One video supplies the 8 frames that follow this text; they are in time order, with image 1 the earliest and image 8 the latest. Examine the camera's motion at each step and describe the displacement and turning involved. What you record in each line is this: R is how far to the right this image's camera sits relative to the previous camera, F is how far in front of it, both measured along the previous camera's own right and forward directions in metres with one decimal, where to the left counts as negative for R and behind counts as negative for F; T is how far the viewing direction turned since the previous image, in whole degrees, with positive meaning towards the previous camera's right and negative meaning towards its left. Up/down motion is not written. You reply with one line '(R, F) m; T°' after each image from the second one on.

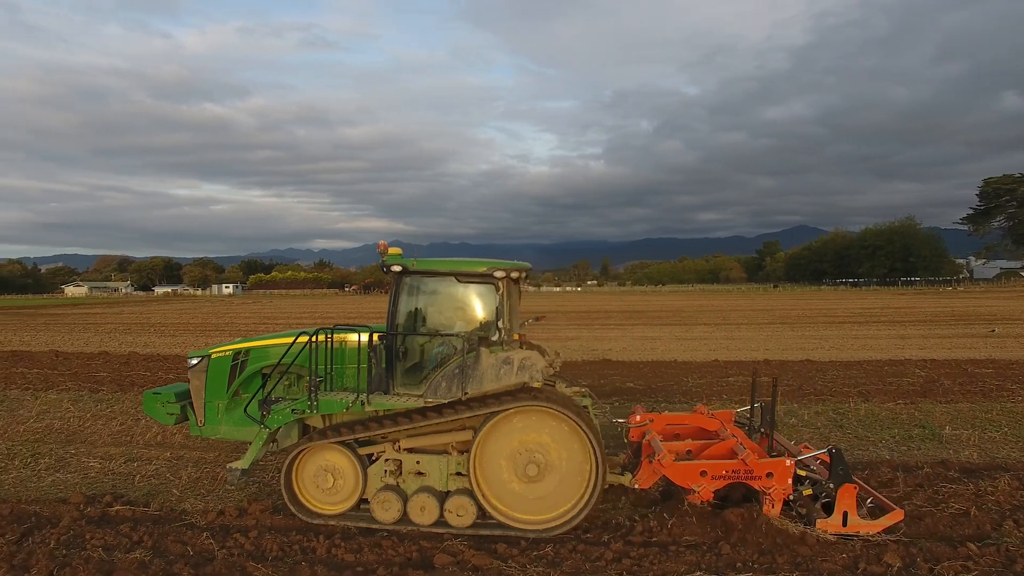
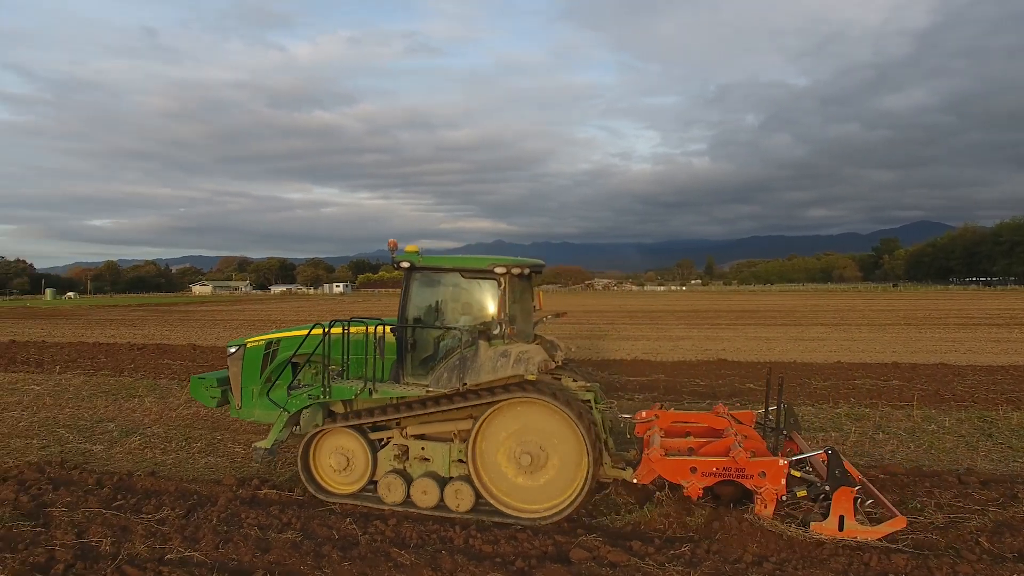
(+0.7, -0.1) m; -8°
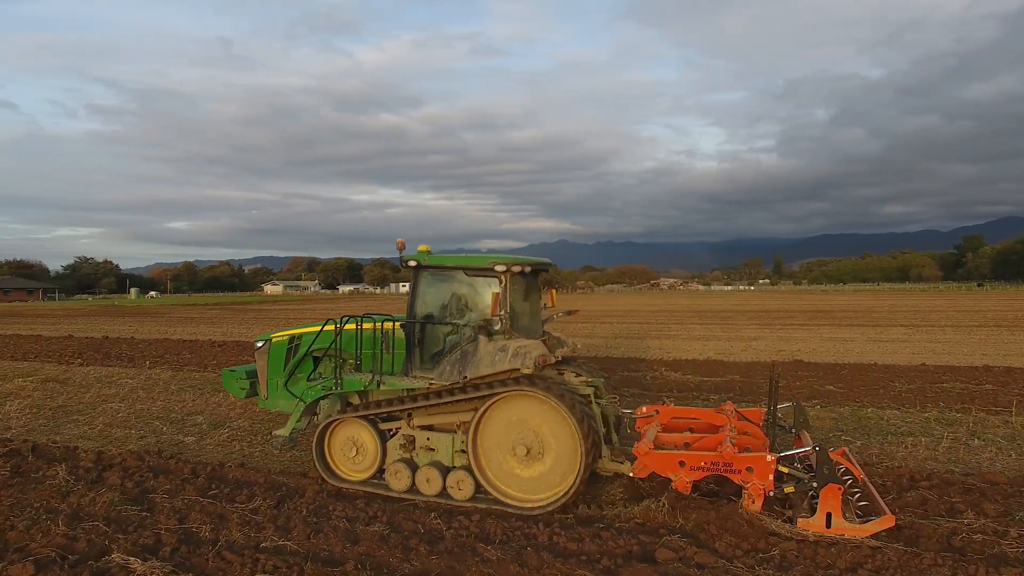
(+0.4, -0.2) m; -5°
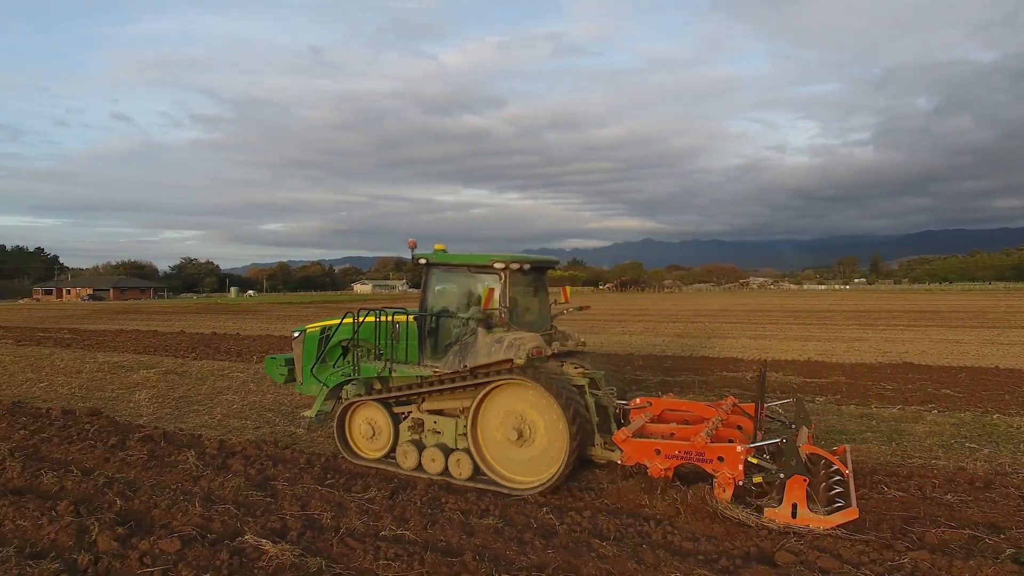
(+0.6, -0.3) m; -7°
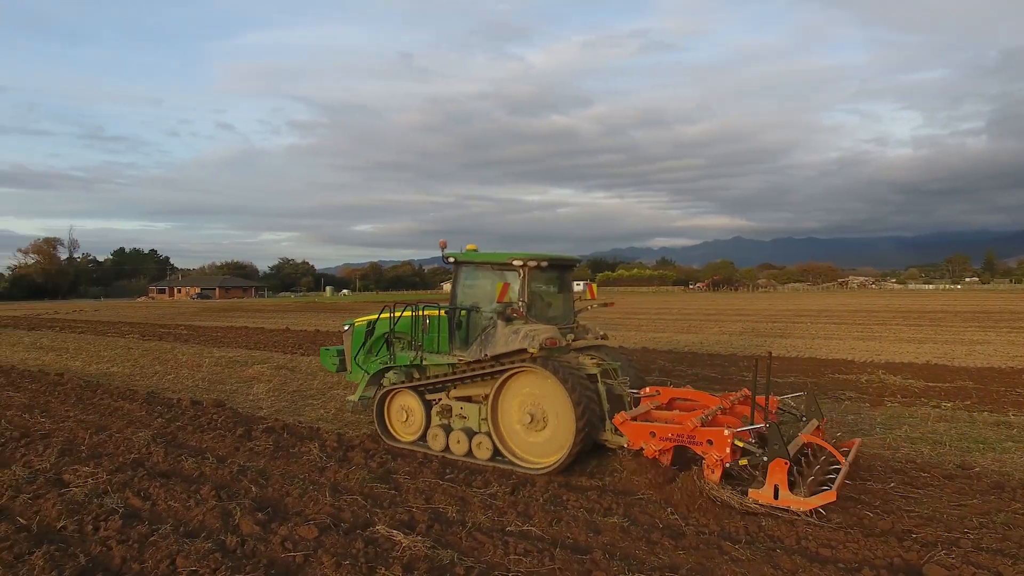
(+0.6, -0.4) m; -7°
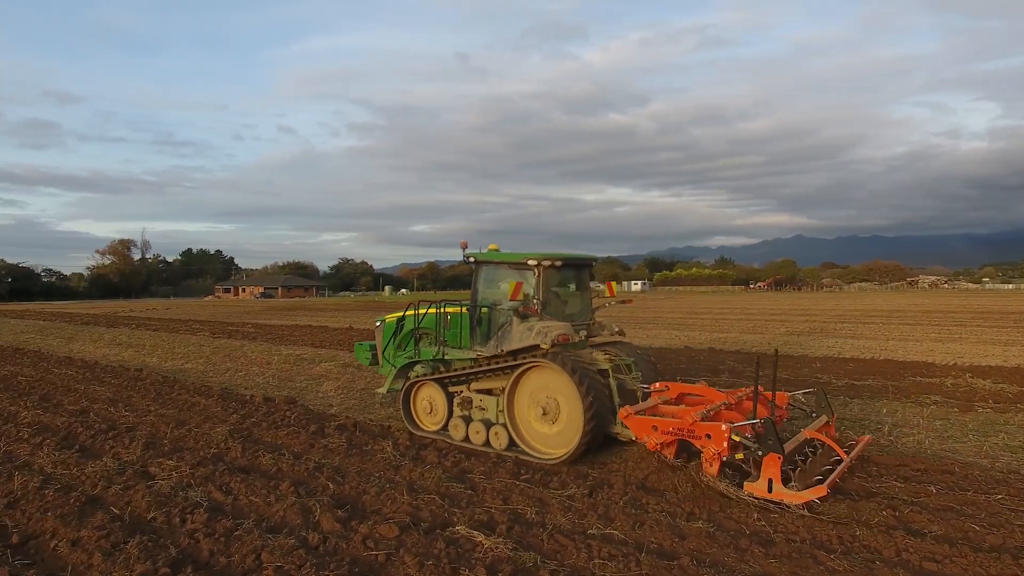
(+0.3, -0.3) m; -4°
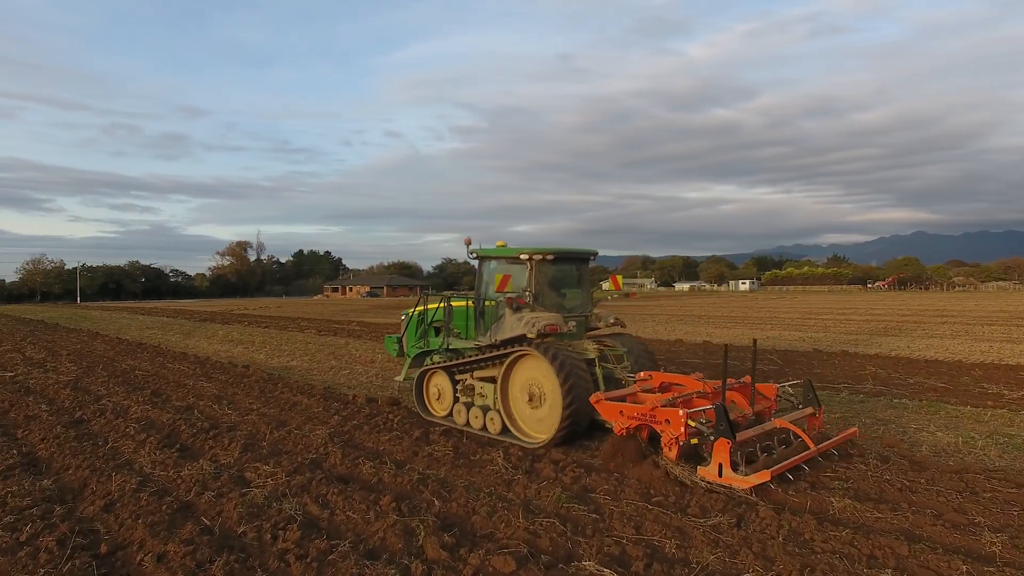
(+1.0, -0.3) m; -8°
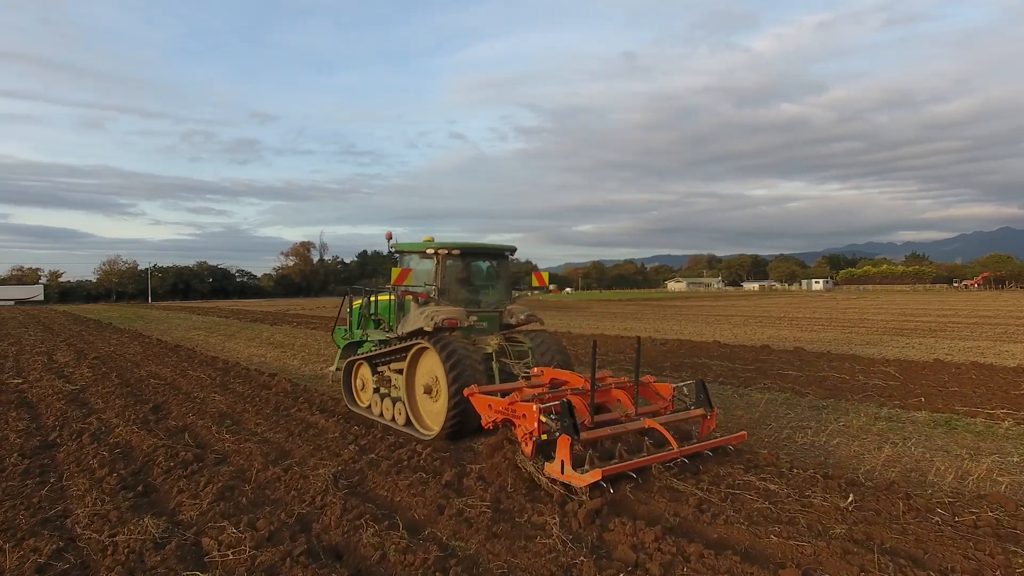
(+1.5, +0.1) m; -5°
